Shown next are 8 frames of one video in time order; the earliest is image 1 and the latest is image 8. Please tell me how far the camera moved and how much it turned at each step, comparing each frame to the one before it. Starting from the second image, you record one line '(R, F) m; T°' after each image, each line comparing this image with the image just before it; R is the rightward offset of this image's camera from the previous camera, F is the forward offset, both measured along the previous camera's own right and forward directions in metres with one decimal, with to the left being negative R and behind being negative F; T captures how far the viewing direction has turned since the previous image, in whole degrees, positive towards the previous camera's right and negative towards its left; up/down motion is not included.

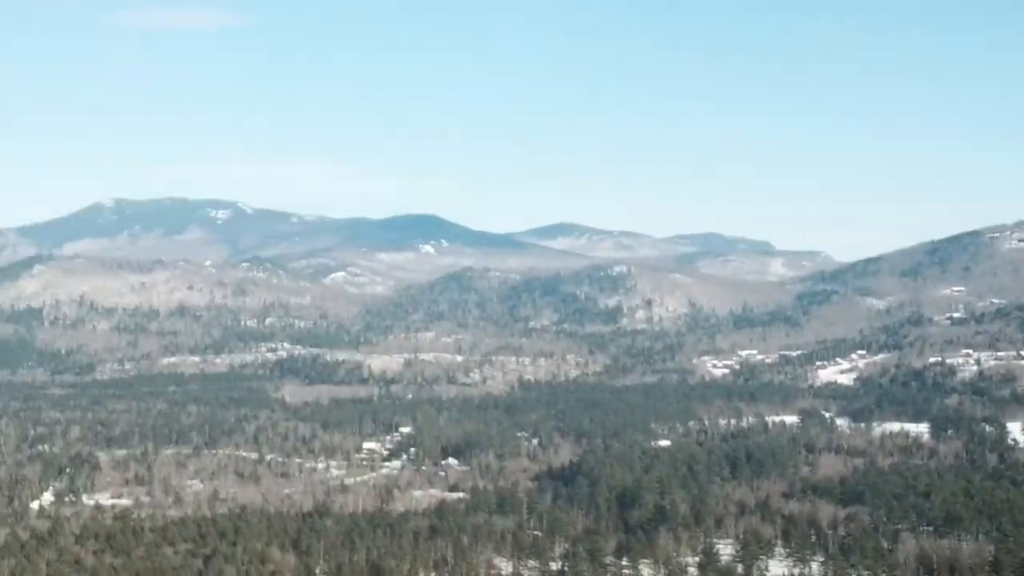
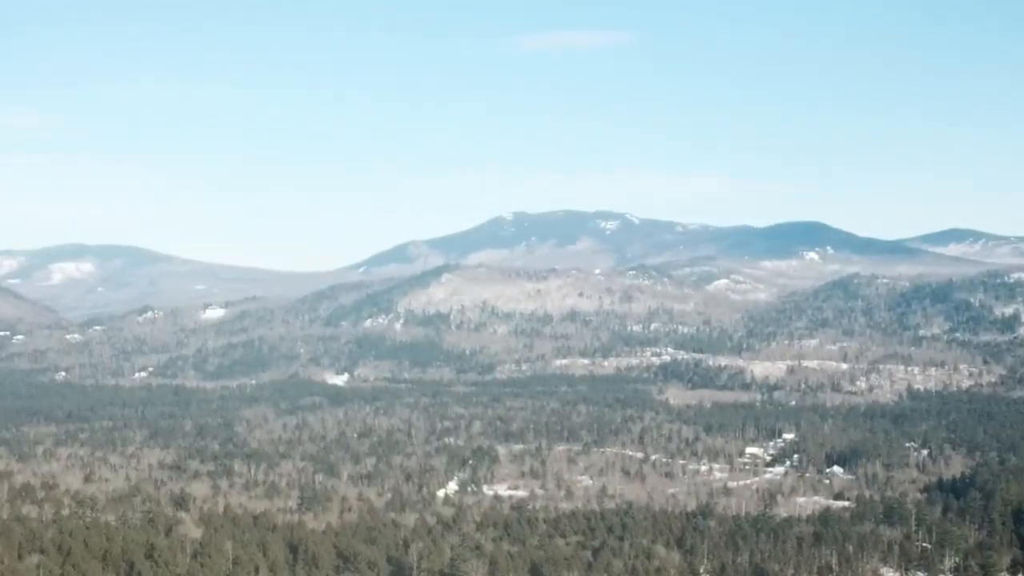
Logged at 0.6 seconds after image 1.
(+0.1, -1.2) m; -18°
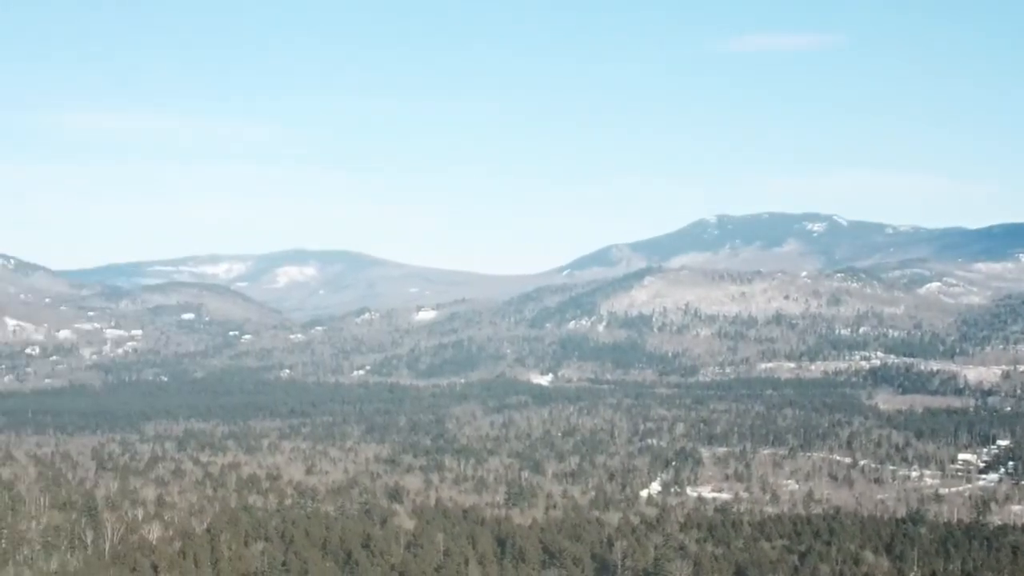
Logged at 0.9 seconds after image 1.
(-0.1, -1.2) m; -10°
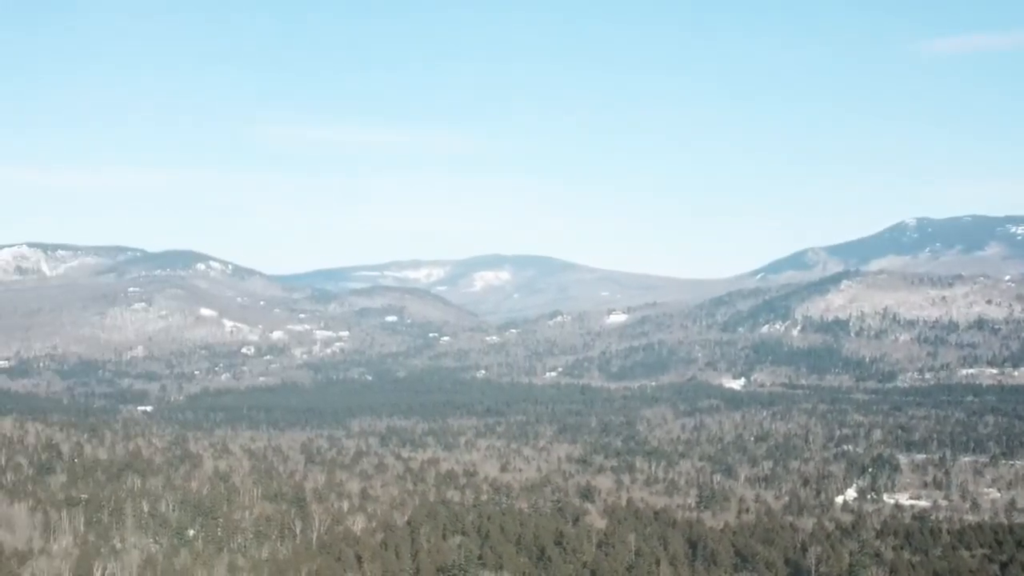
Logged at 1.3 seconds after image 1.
(0.0, -1.5) m; -9°
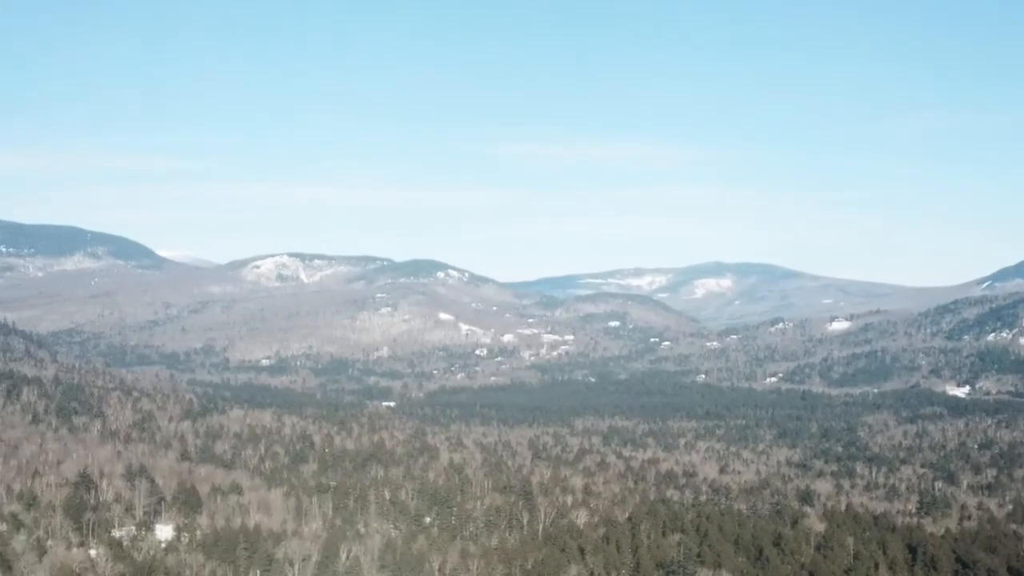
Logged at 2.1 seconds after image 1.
(+0.5, -4.6) m; -11°
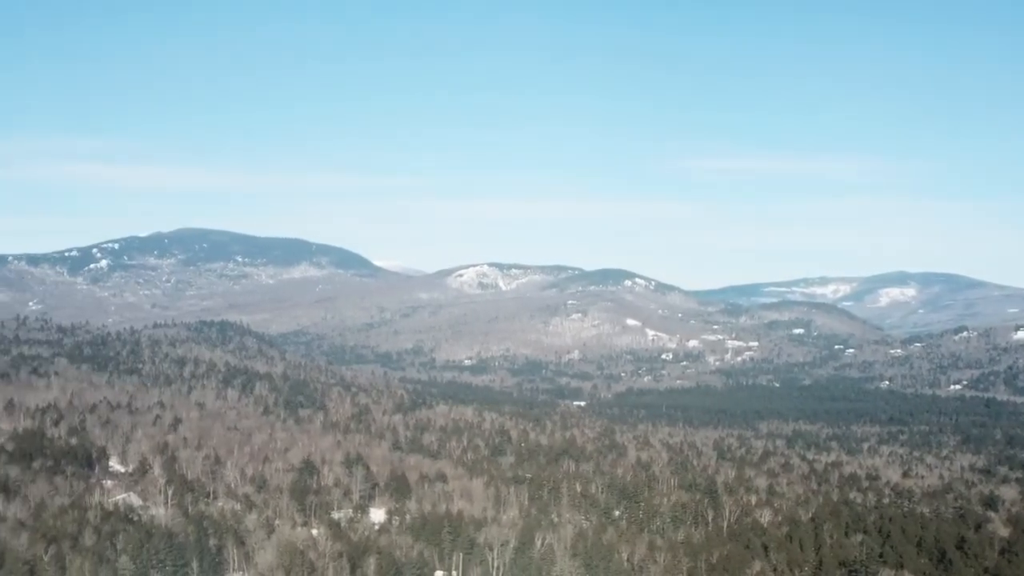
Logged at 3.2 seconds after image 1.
(+1.4, -7.2) m; -10°
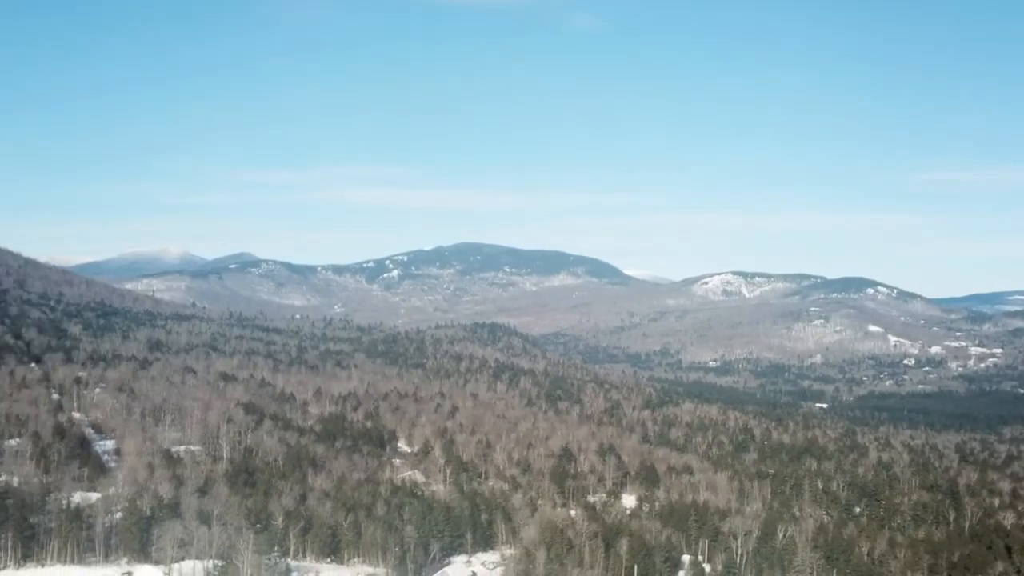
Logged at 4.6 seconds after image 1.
(+3.2, -11.4) m; -13°
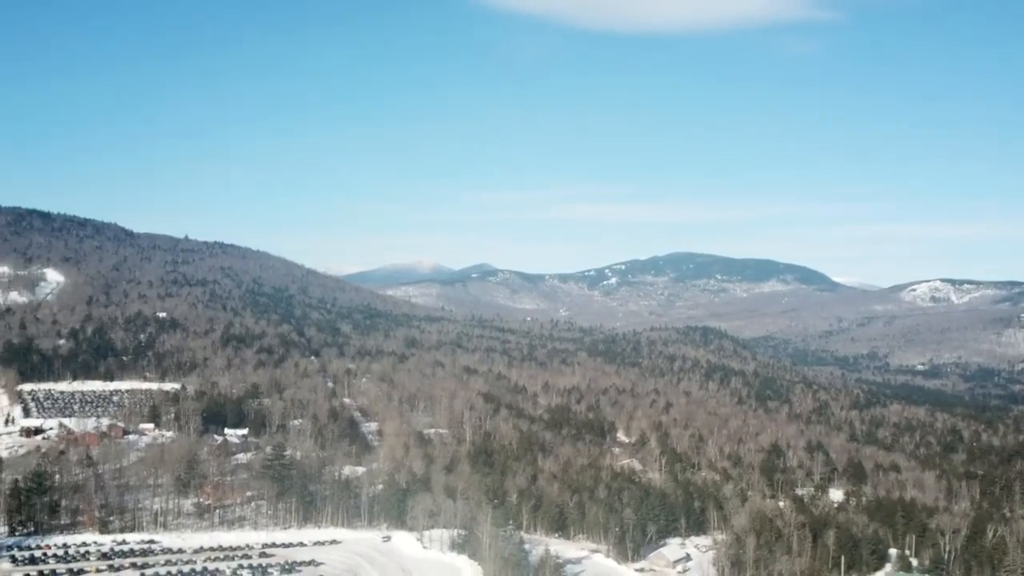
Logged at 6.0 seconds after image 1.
(+1.5, -11.6) m; -11°
